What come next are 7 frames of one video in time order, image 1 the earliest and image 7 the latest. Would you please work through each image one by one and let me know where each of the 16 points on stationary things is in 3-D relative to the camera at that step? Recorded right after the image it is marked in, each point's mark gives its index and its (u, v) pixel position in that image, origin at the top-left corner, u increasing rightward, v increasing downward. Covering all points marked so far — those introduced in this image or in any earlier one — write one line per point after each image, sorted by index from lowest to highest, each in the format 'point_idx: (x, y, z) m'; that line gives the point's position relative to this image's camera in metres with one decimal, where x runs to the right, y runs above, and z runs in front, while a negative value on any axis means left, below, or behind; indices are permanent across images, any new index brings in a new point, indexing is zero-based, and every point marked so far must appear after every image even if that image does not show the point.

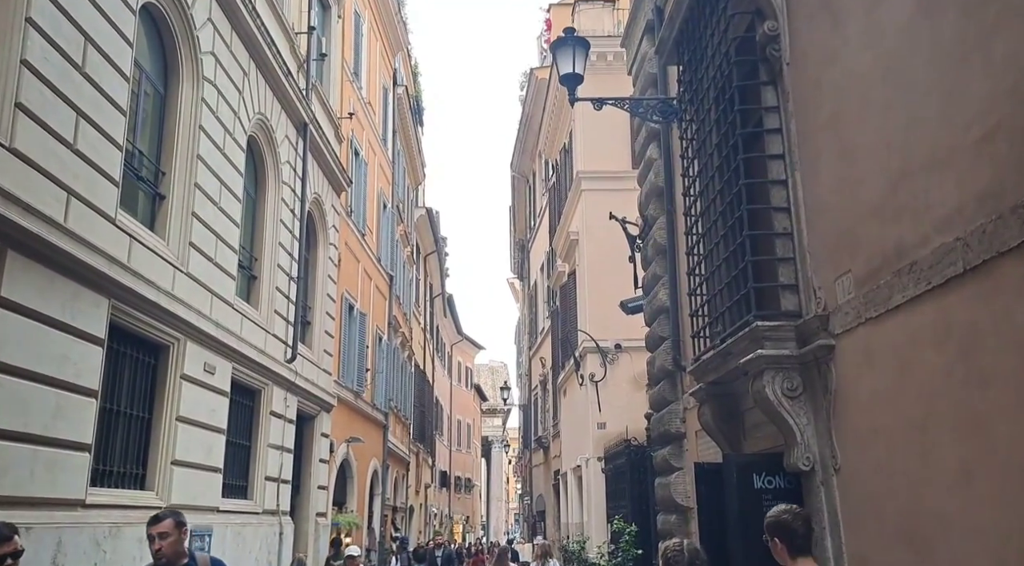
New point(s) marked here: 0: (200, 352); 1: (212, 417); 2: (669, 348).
0: (-3.0, -0.7, +9.3) m
1: (-2.9, -1.3, +9.6) m
2: (+1.3, -0.5, +8.1) m
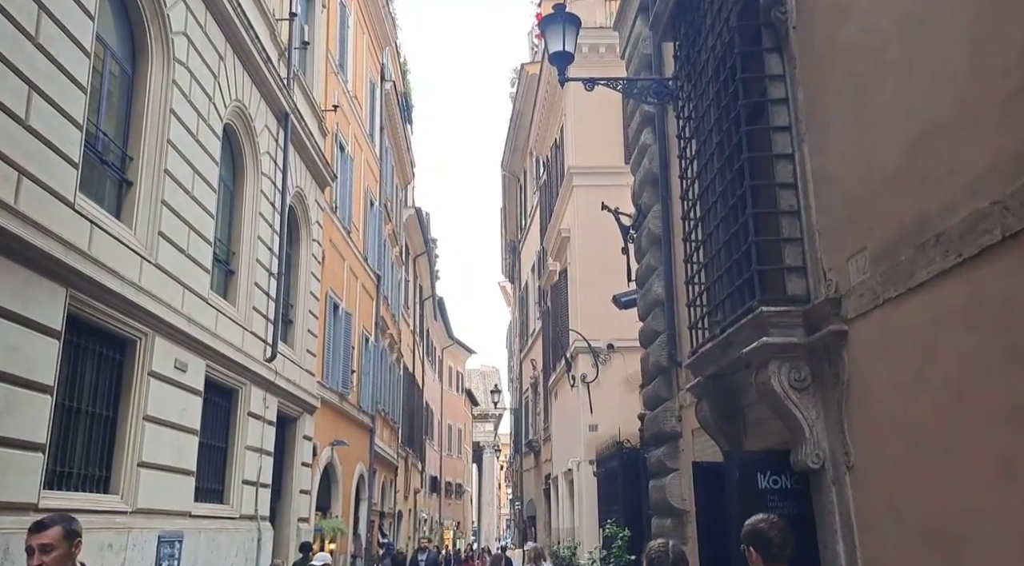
0: (-3.1, -0.6, +8.8) m
1: (-3.1, -1.3, +9.1) m
2: (+1.2, -0.5, +7.7) m
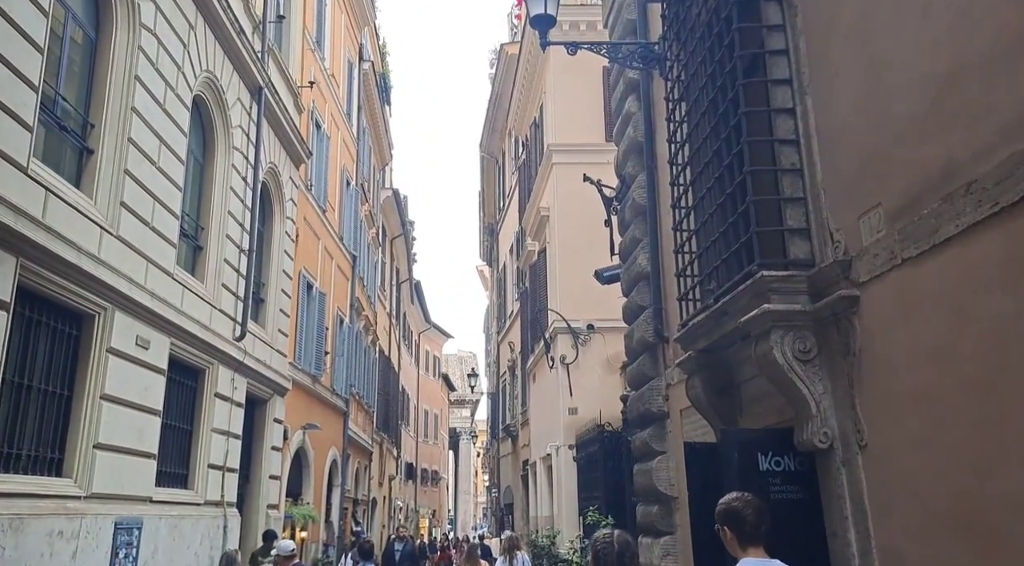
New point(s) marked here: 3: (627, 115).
0: (-3.3, -0.3, +8.3) m
1: (-3.3, -1.0, +8.6) m
2: (+1.0, -0.3, +7.3) m
3: (+1.0, +1.4, +8.0) m
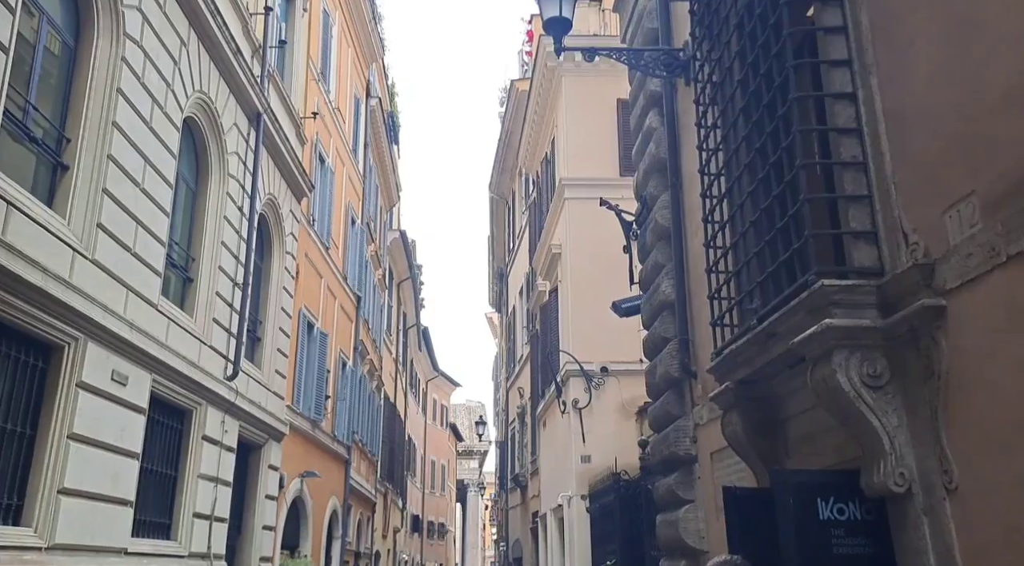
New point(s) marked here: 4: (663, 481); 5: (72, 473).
0: (-3.2, -0.6, +7.7) m
1: (-3.2, -1.3, +7.9) m
2: (+1.1, -0.5, +6.6) m
3: (+1.0, +1.2, +7.4) m
4: (+1.1, -1.4, +6.9) m
5: (-3.2, -1.4, +7.0) m
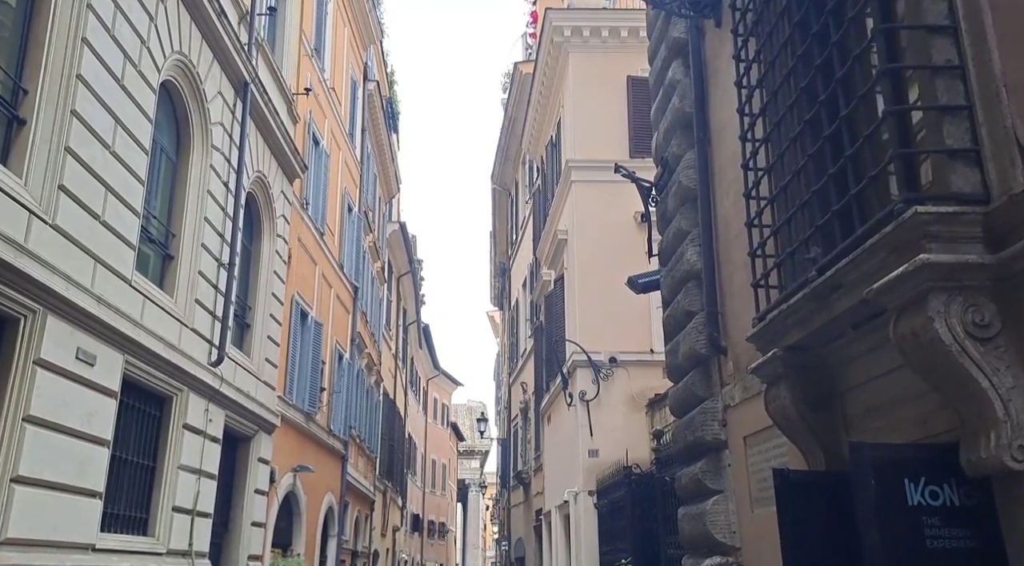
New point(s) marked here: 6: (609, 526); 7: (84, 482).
0: (-3.2, -0.4, +7.0) m
1: (-3.1, -1.0, +7.2) m
2: (+1.2, -0.3, +5.9) m
3: (+1.1, +1.4, +6.6) m
4: (+1.1, -1.2, +6.2) m
5: (-3.1, -1.2, +6.3) m
6: (+1.1, -2.8, +11.1) m
7: (-3.1, -1.5, +7.1) m
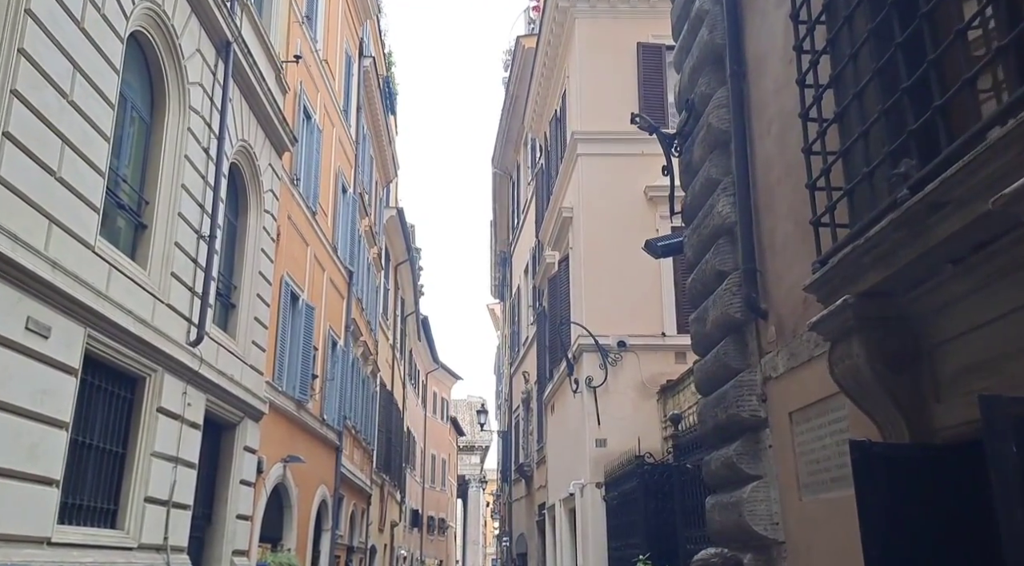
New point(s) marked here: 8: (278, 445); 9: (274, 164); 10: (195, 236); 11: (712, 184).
0: (-3.1, -0.1, +6.2) m
1: (-3.1, -0.8, +6.4) m
2: (+1.2, 0.0, +5.1) m
3: (+1.1, +1.6, +5.8) m
4: (+1.1, -0.9, +5.4) m
5: (-3.1, -0.9, +5.6) m
6: (+1.1, -2.5, +10.3) m
7: (-3.1, -1.2, +6.3) m
8: (-3.1, -2.2, +12.9) m
9: (-3.0, +1.5, +12.4) m
10: (-3.1, +0.5, +9.6) m
11: (+1.1, +0.6, +5.5) m
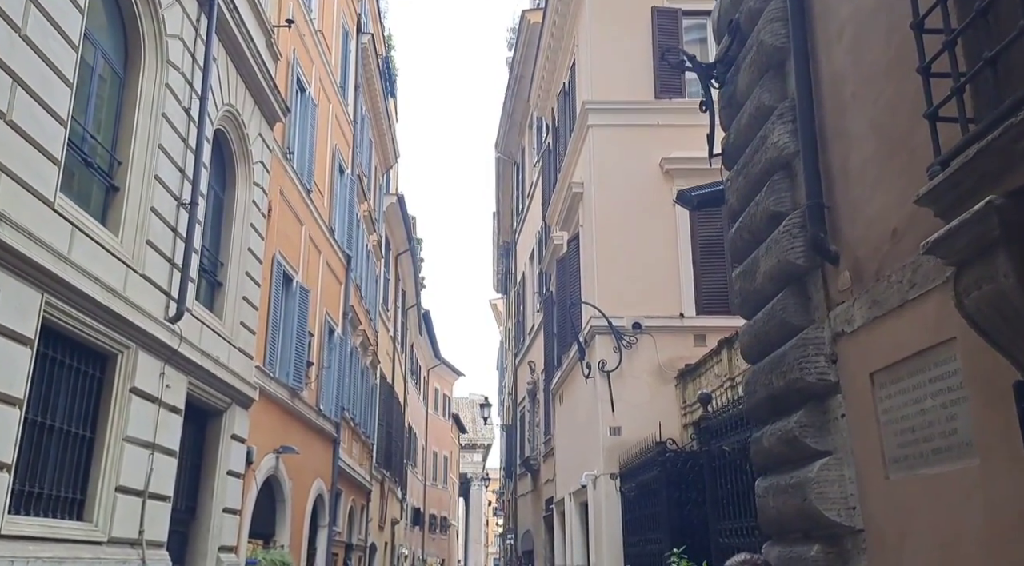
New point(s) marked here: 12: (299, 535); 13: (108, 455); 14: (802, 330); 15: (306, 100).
0: (-3.0, +0.2, +5.3) m
1: (-3.0, -0.5, +5.6) m
2: (+1.3, +0.3, +4.3) m
3: (+1.2, +1.9, +5.0) m
4: (+1.2, -0.7, +4.6) m
5: (-3.0, -0.6, +4.7) m
6: (+1.2, -2.2, +9.5) m
7: (-3.0, -0.9, +5.5) m
8: (-3.0, -1.9, +12.1) m
9: (-2.9, +1.8, +11.6) m
10: (-3.0, +0.7, +8.8) m
11: (+1.2, +0.8, +4.7) m
12: (-3.0, -3.6, +13.7) m
13: (-3.1, -1.3, +7.4) m
14: (+1.3, -0.2, +4.3) m
15: (-3.0, +2.7, +14.0) m
